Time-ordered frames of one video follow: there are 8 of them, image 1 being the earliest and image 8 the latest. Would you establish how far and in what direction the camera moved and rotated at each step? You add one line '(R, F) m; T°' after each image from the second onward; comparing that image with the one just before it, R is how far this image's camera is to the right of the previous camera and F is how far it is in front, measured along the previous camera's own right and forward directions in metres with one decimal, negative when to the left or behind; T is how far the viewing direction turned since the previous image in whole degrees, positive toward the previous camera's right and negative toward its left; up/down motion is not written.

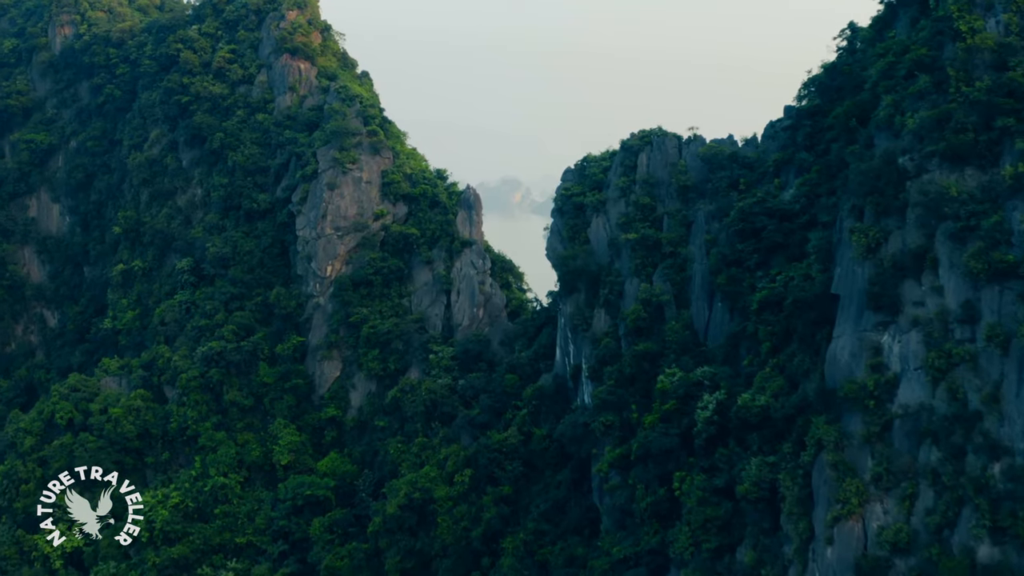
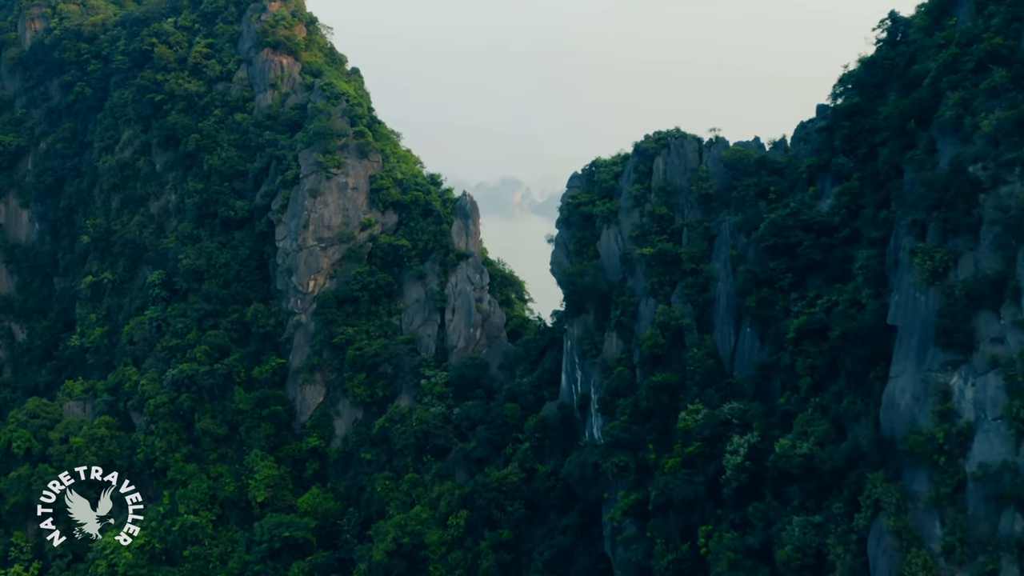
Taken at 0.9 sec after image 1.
(0.0, +3.2) m; 0°
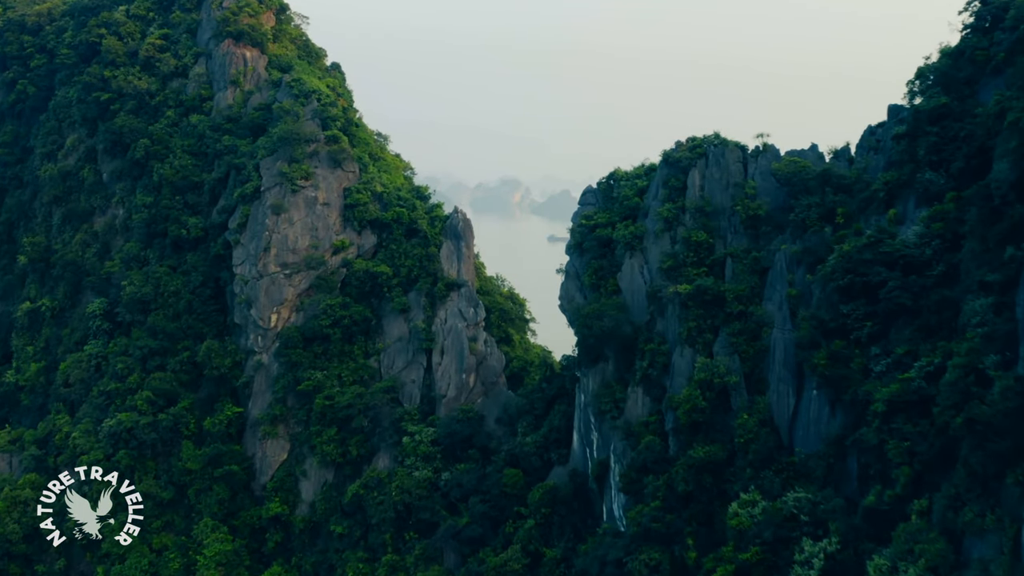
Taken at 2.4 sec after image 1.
(0.0, +5.2) m; 0°
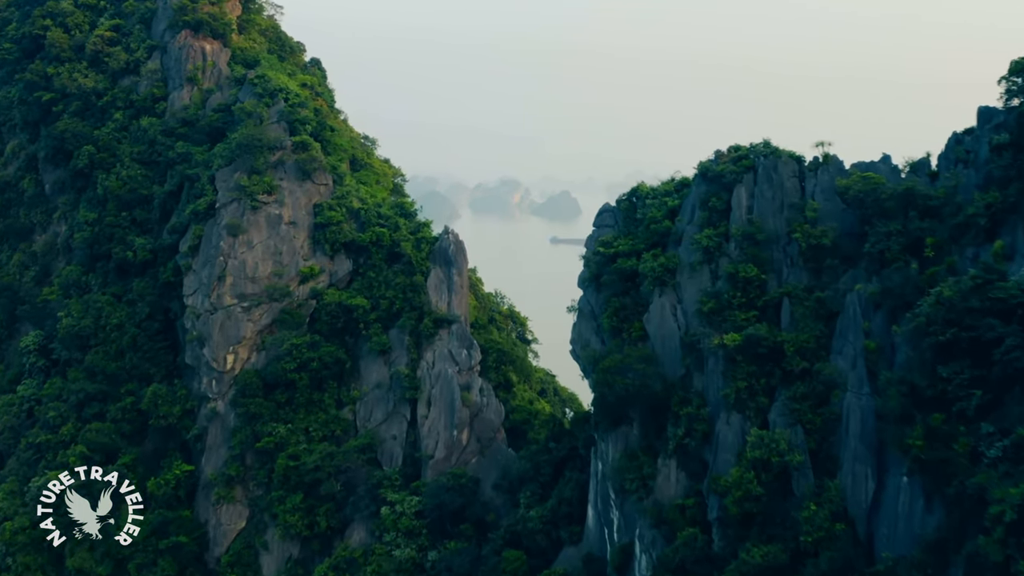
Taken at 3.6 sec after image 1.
(0.0, +4.3) m; 0°
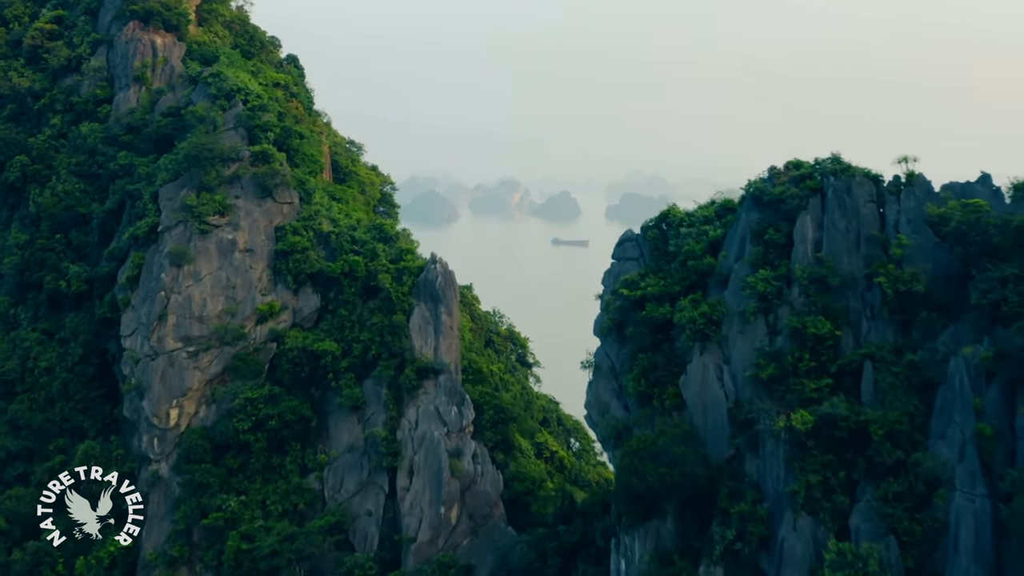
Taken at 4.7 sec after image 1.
(0.0, +3.8) m; 0°
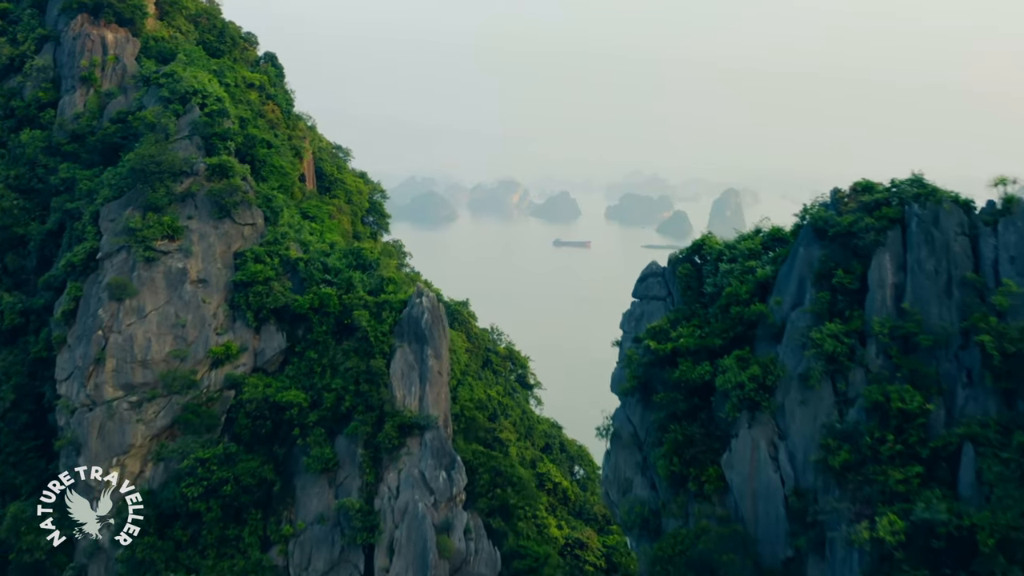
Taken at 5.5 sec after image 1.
(0.0, +2.9) m; 0°
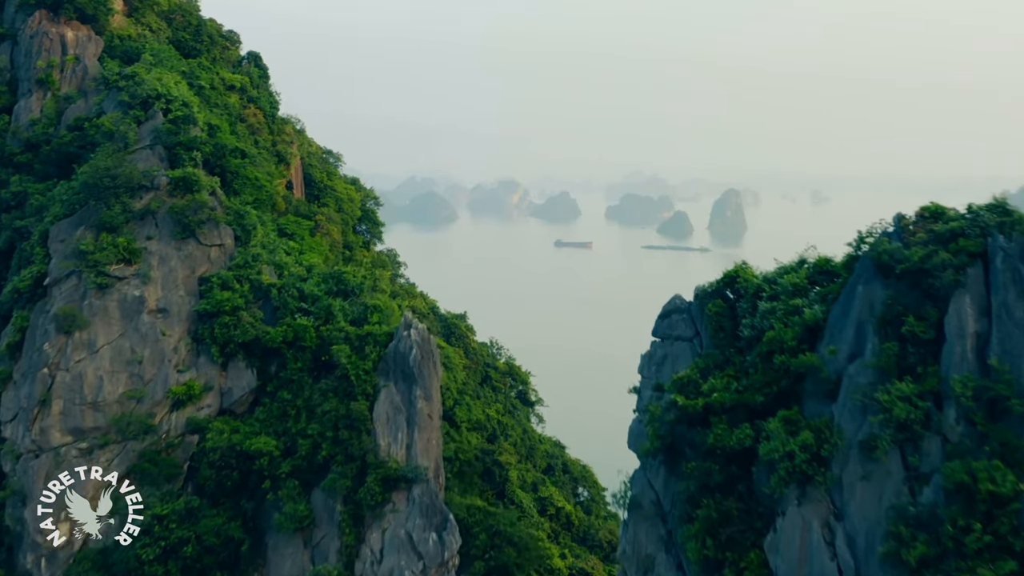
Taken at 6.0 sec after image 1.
(0.0, +1.9) m; 0°
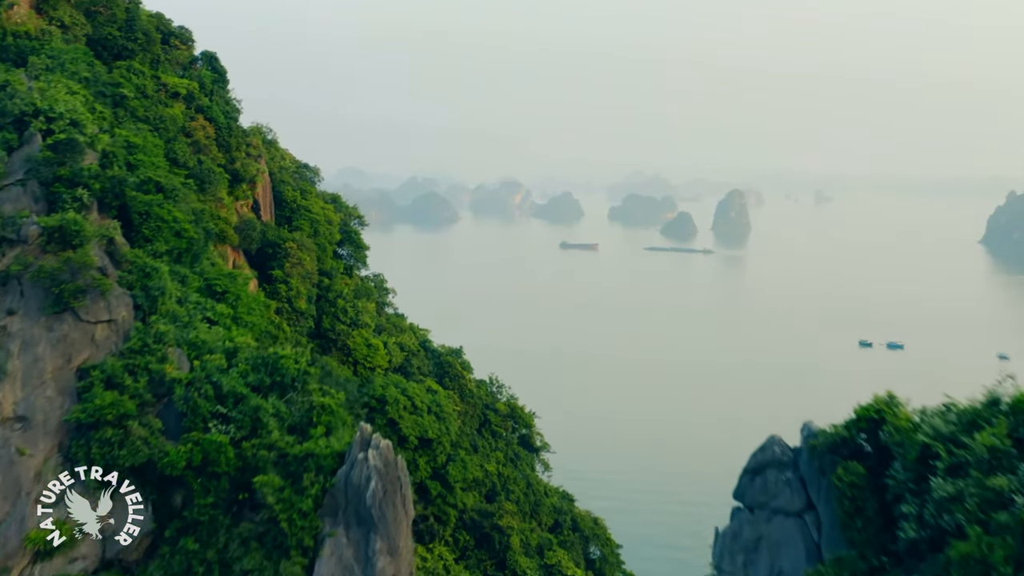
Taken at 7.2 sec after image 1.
(0.0, +4.2) m; 0°
